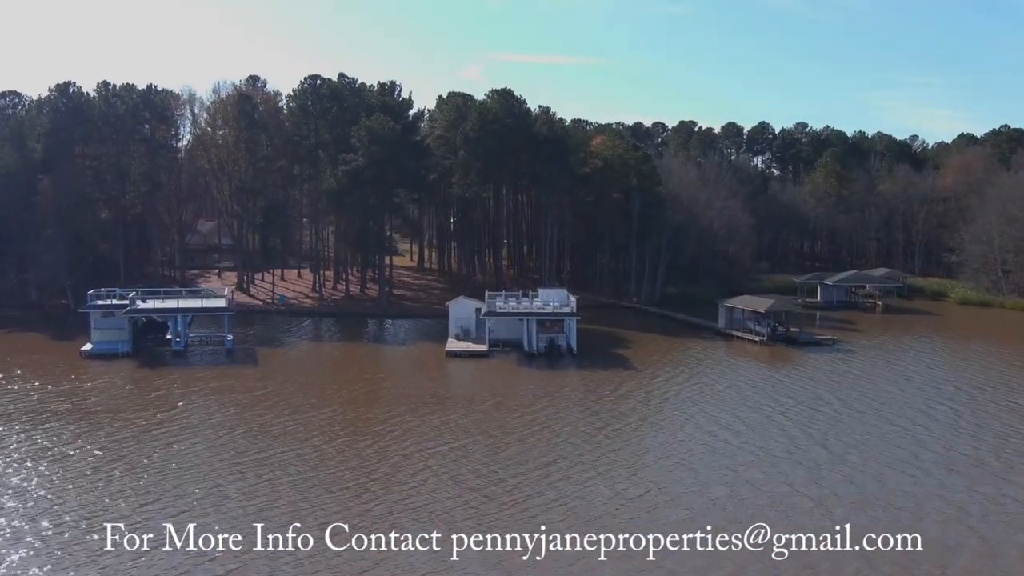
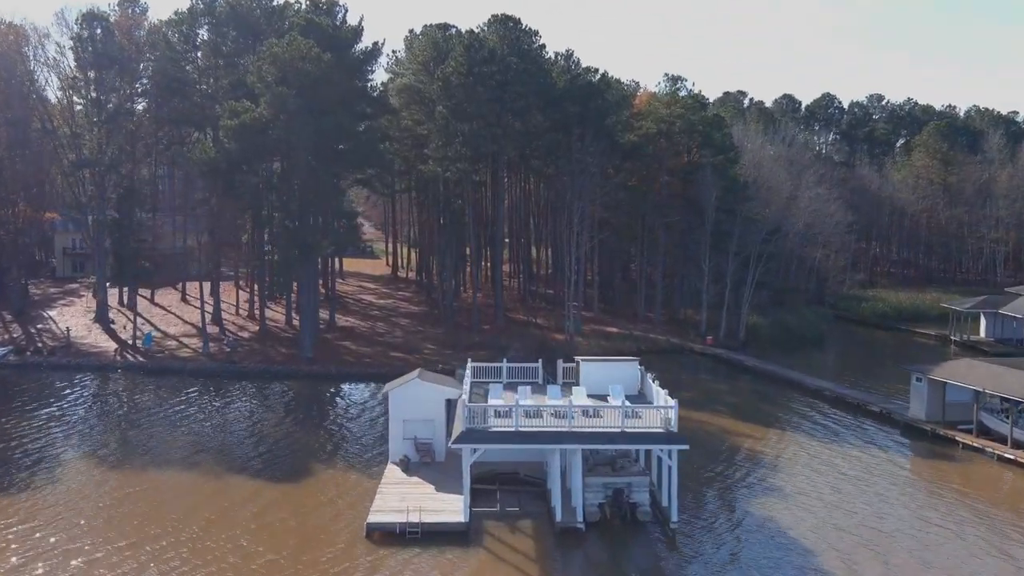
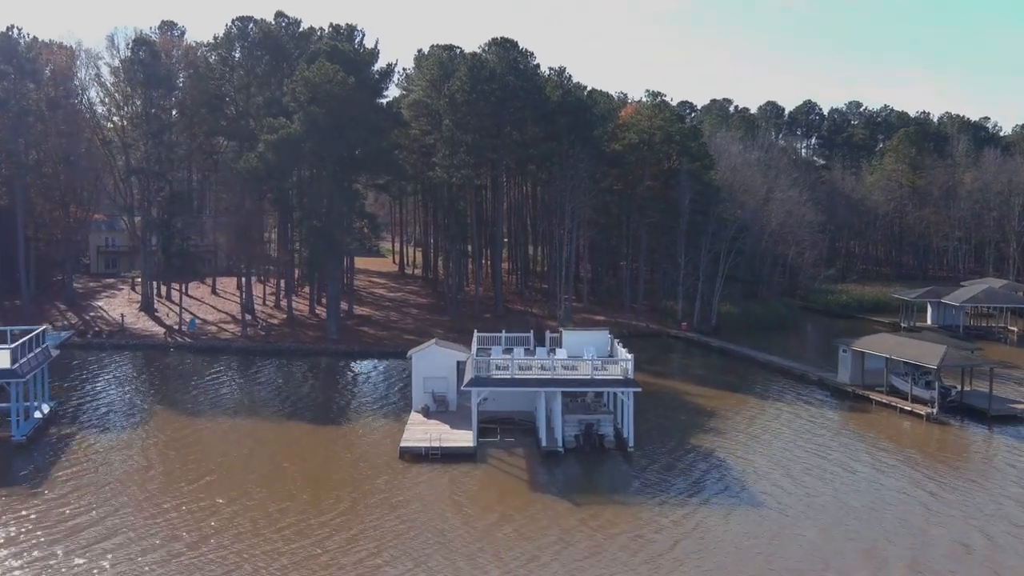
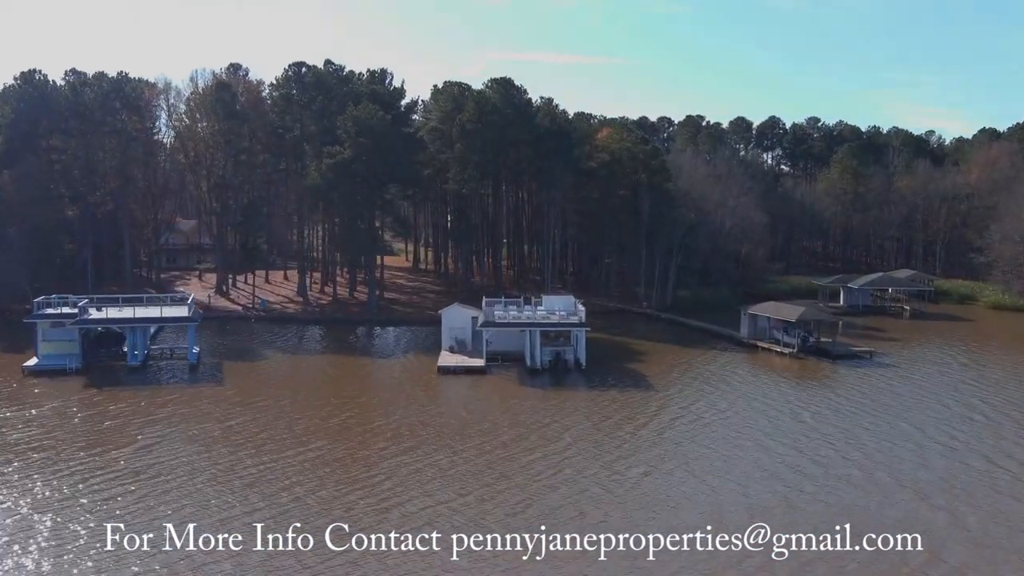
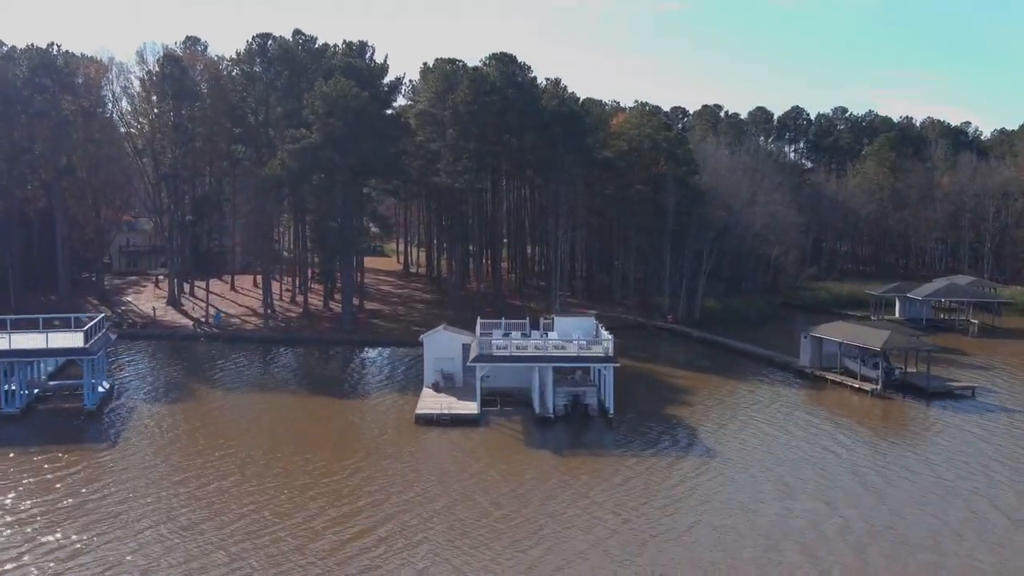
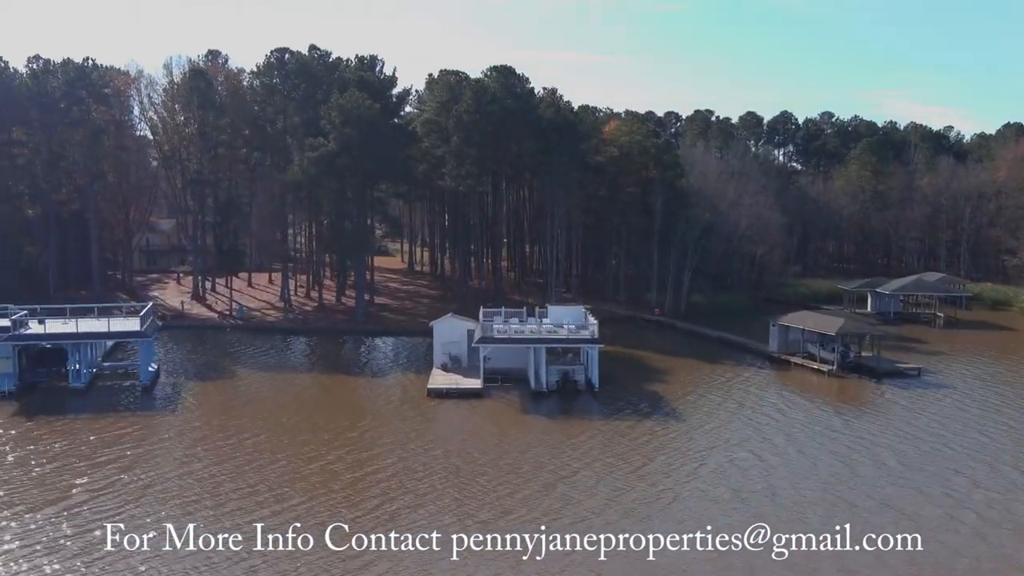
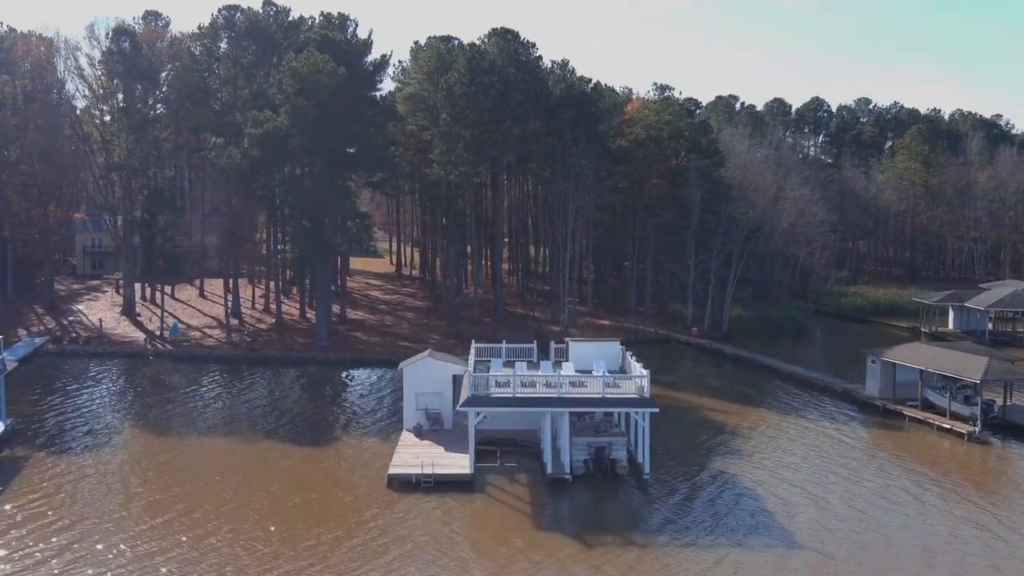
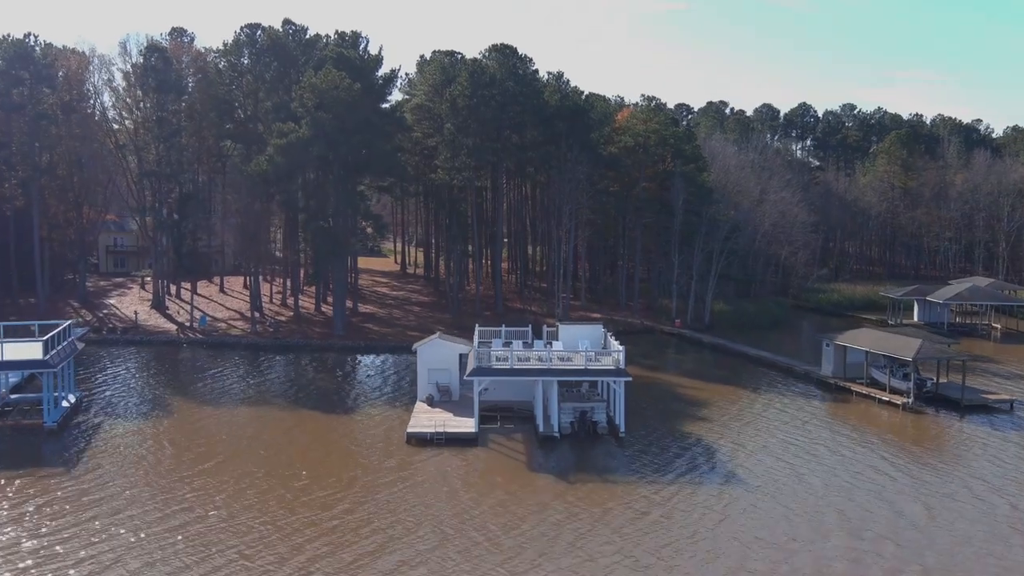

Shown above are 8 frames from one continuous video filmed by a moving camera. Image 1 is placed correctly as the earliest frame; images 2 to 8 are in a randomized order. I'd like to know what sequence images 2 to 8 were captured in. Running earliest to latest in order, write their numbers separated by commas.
4, 6, 5, 8, 3, 7, 2
